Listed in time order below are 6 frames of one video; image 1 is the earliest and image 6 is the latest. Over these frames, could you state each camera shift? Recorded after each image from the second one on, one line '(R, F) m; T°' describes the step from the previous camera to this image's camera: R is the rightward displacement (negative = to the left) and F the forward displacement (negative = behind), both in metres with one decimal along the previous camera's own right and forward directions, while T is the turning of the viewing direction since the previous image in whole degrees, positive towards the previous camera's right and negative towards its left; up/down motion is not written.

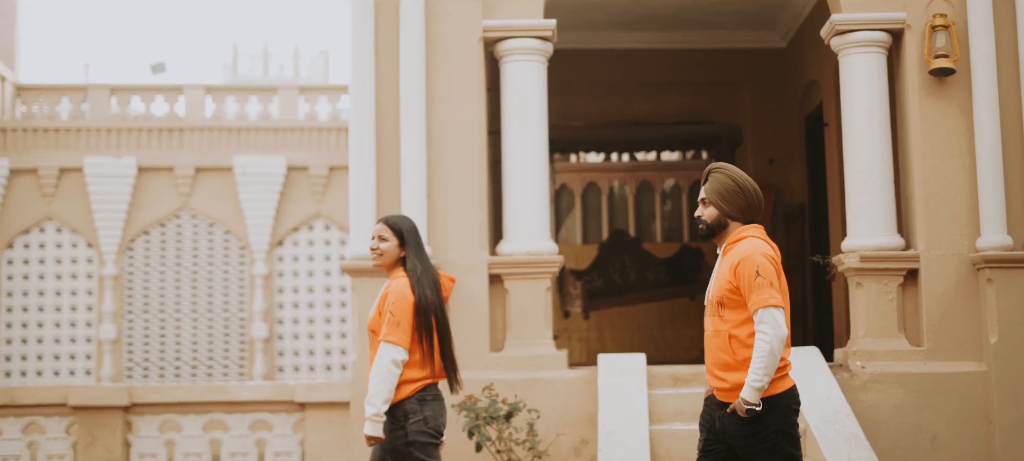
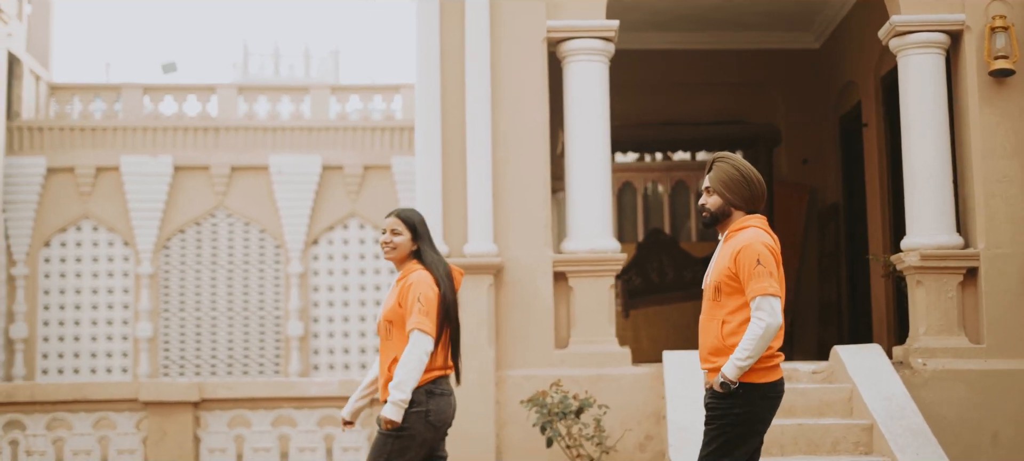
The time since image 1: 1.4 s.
(-0.4, -0.1) m; 0°
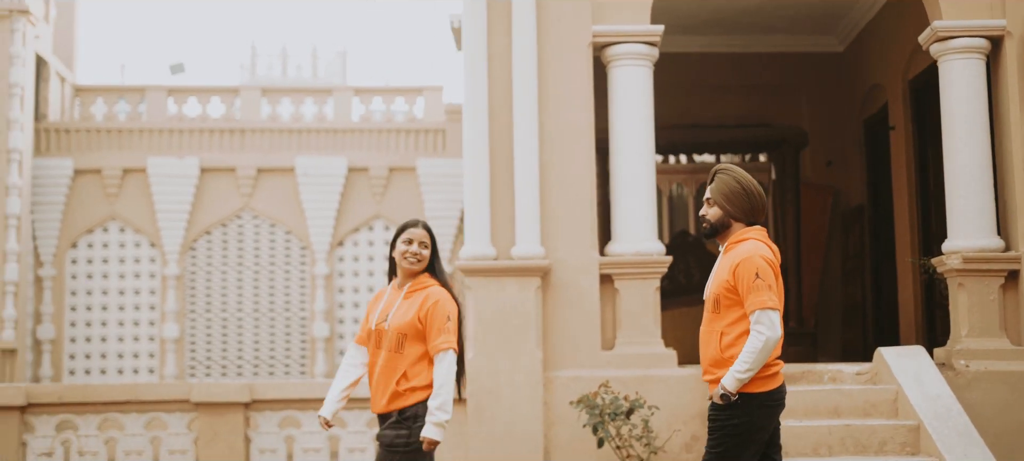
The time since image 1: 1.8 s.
(-0.3, -0.1) m; 0°
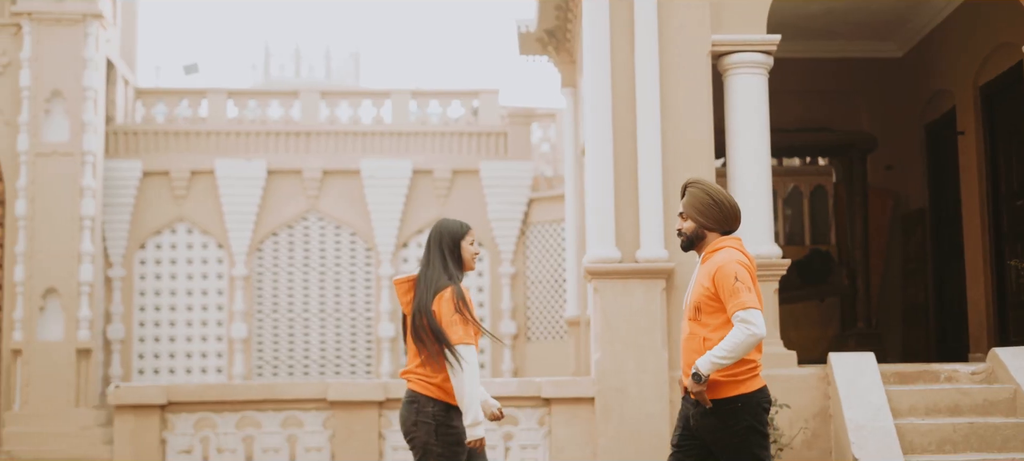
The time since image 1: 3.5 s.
(-0.8, -0.2) m; 0°
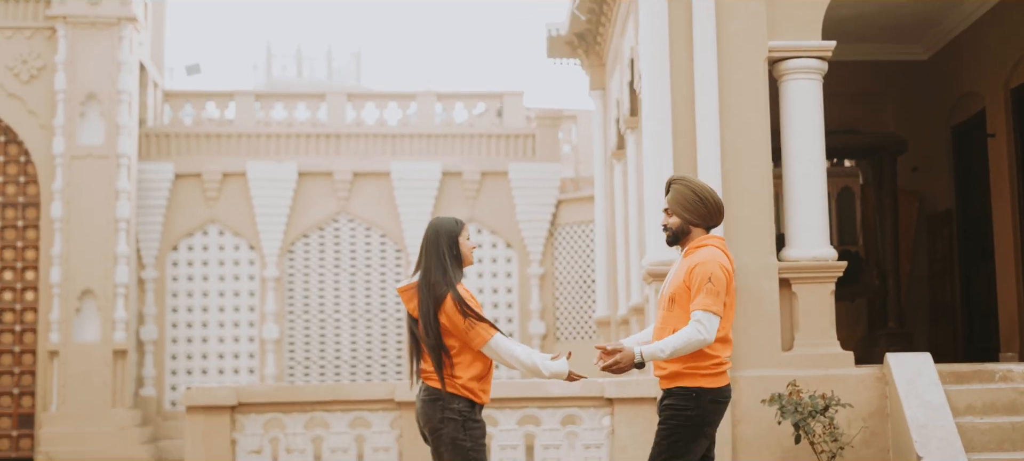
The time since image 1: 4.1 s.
(-0.4, -0.1) m; 0°
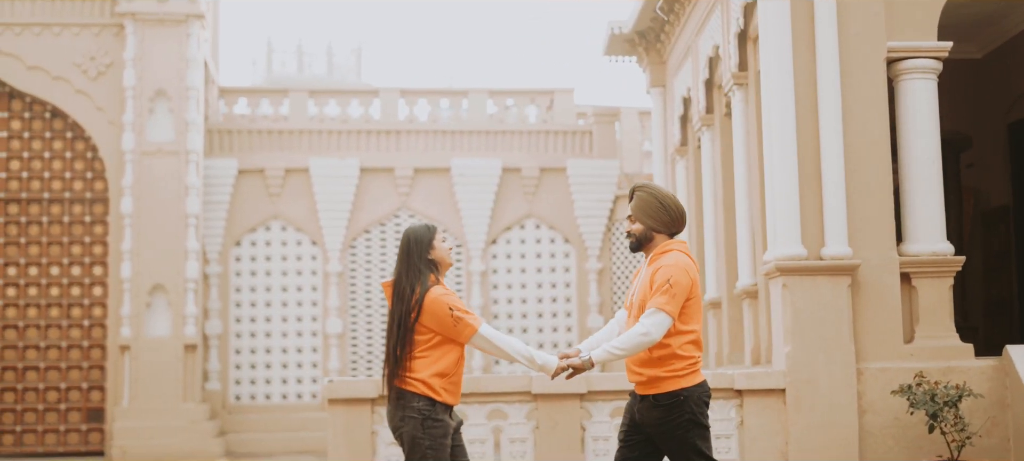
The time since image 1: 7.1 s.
(-1.0, -0.1) m; +1°
